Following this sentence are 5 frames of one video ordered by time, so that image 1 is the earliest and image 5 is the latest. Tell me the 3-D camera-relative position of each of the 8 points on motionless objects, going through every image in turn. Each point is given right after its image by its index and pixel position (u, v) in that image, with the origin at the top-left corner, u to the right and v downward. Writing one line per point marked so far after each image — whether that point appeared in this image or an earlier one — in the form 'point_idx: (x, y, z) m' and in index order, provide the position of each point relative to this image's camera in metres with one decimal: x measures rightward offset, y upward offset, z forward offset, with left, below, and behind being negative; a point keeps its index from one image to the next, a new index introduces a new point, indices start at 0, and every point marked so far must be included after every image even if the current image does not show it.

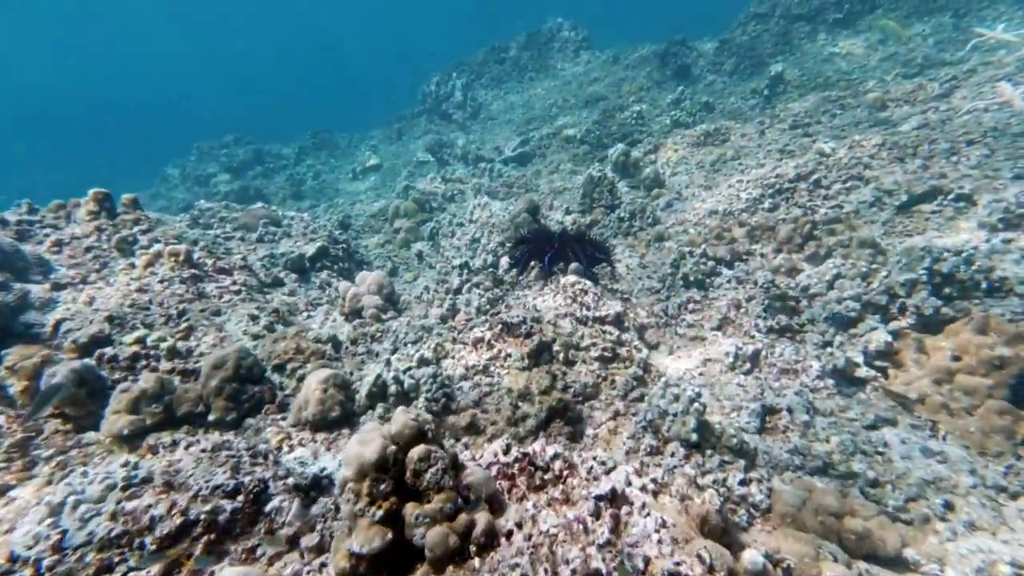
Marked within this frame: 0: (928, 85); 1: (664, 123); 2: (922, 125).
0: (+8.2, +4.0, +9.6) m
1: (+4.5, +5.0, +14.7) m
2: (+6.5, +2.6, +7.8) m
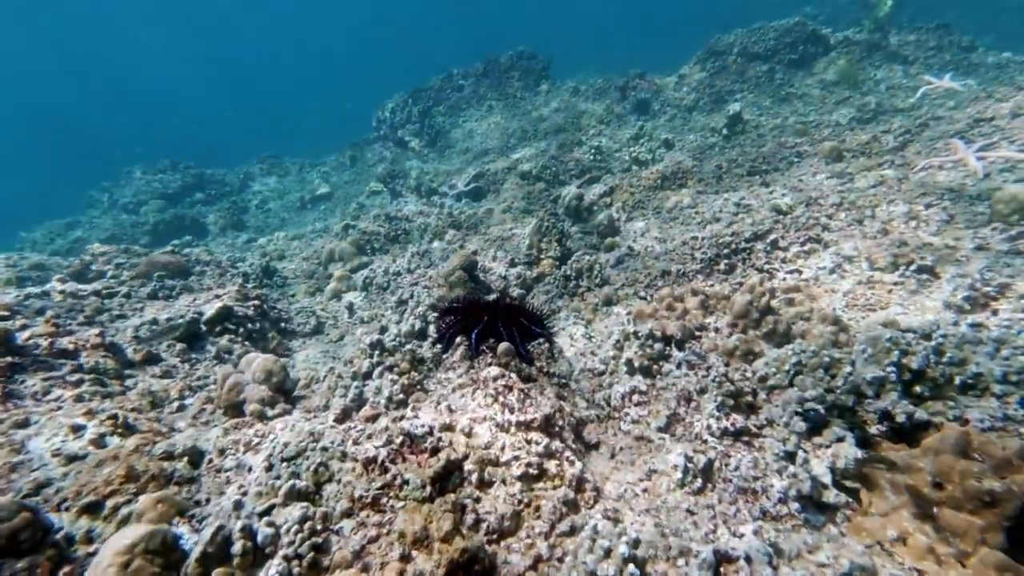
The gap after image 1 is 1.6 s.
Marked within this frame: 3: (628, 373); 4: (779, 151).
0: (+7.2, +2.9, +9.5) m
1: (+3.2, +3.7, +14.4) m
2: (+5.6, +1.6, +7.5) m
3: (+1.1, -0.8, +4.6) m
4: (+5.9, +3.0, +10.8) m
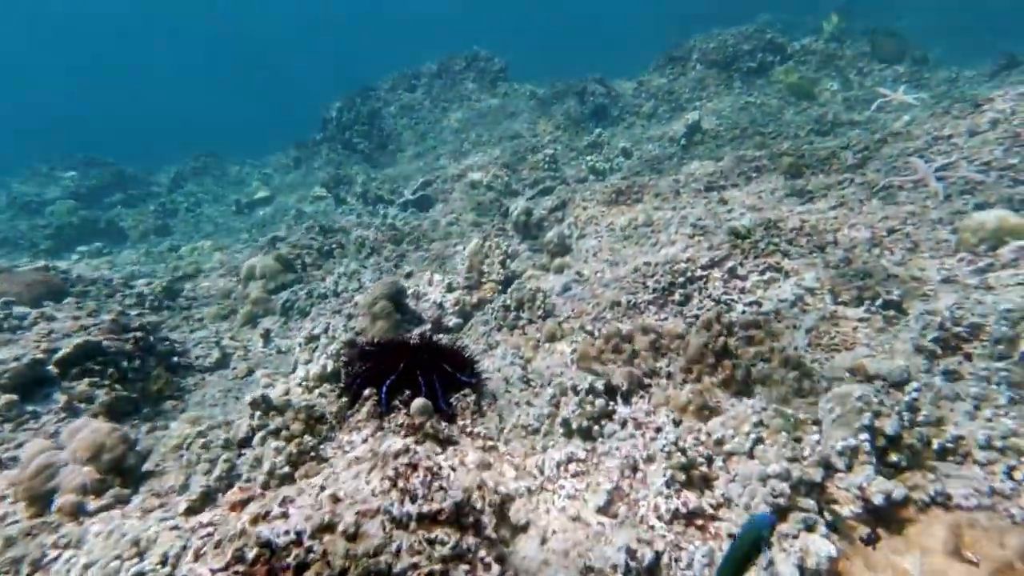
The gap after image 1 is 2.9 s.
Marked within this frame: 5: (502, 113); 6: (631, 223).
0: (+6.2, +2.5, +9.2) m
1: (+1.9, +3.3, +13.8) m
2: (+4.7, +1.3, +7.1) m
3: (+0.4, -1.2, +3.9) m
4: (+4.8, +2.6, +10.4) m
5: (-0.4, +6.9, +19.4) m
6: (+2.1, +1.1, +8.6) m
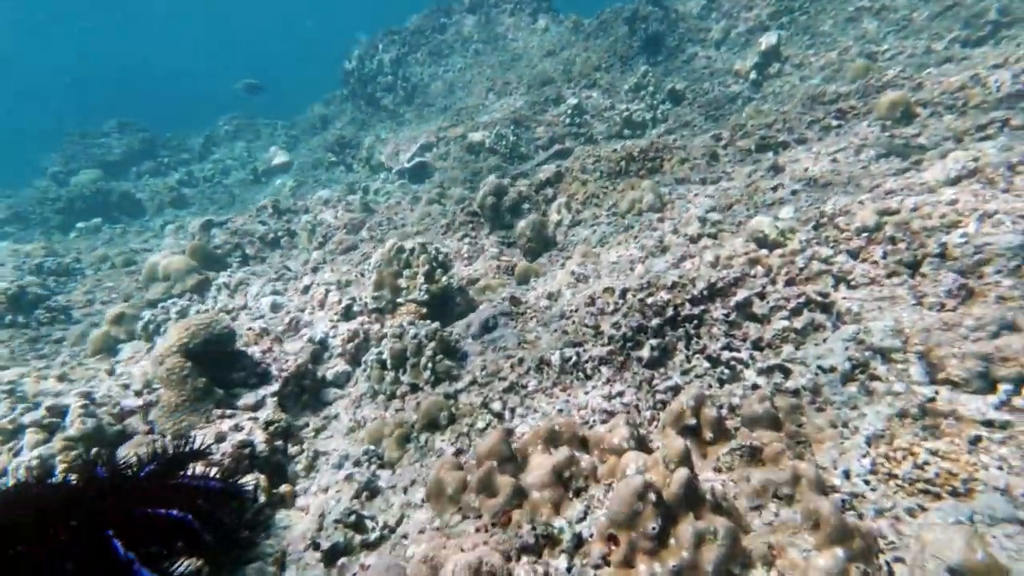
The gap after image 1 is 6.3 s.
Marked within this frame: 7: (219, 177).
0: (+5.6, +2.5, +5.9) m
1: (+2.0, +3.7, +11.0) m
2: (+3.9, +1.0, +4.2) m
3: (-0.8, -1.7, +1.9) m
4: (+4.4, +2.7, +7.3) m
5: (+0.6, +7.9, +16.5) m
6: (+1.5, +1.0, +6.0) m
7: (-11.1, +4.2, +18.7) m
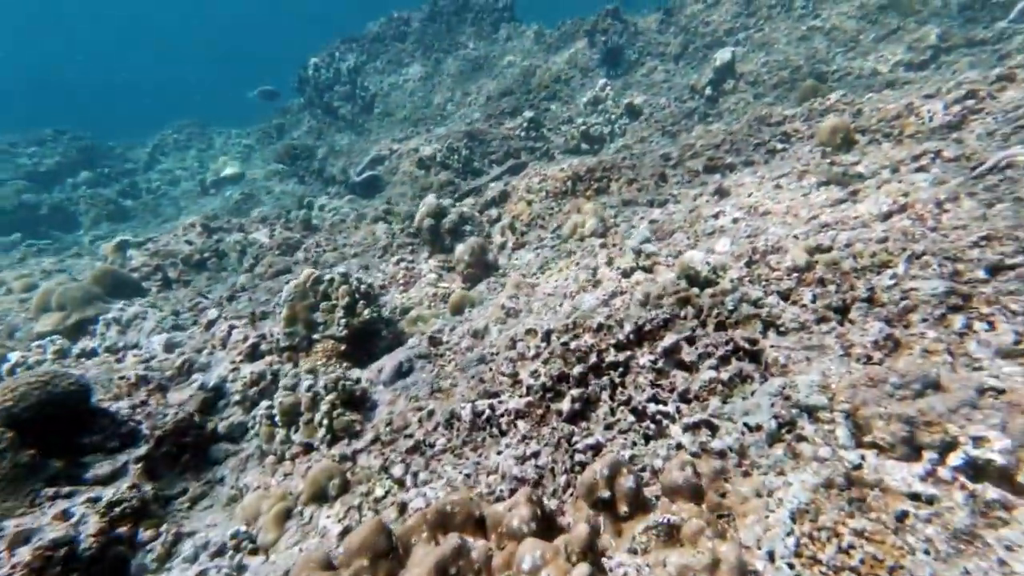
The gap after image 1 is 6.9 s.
0: (+4.8, +2.2, +5.9) m
1: (+1.0, +3.3, +10.8) m
2: (+3.2, +0.7, +4.1) m
3: (-1.3, -2.0, +1.5) m
4: (+3.5, +2.3, +7.2) m
5: (-0.8, +7.4, +16.3) m
6: (+0.7, +0.7, +5.7) m
7: (-12.6, +3.6, +17.7) m
